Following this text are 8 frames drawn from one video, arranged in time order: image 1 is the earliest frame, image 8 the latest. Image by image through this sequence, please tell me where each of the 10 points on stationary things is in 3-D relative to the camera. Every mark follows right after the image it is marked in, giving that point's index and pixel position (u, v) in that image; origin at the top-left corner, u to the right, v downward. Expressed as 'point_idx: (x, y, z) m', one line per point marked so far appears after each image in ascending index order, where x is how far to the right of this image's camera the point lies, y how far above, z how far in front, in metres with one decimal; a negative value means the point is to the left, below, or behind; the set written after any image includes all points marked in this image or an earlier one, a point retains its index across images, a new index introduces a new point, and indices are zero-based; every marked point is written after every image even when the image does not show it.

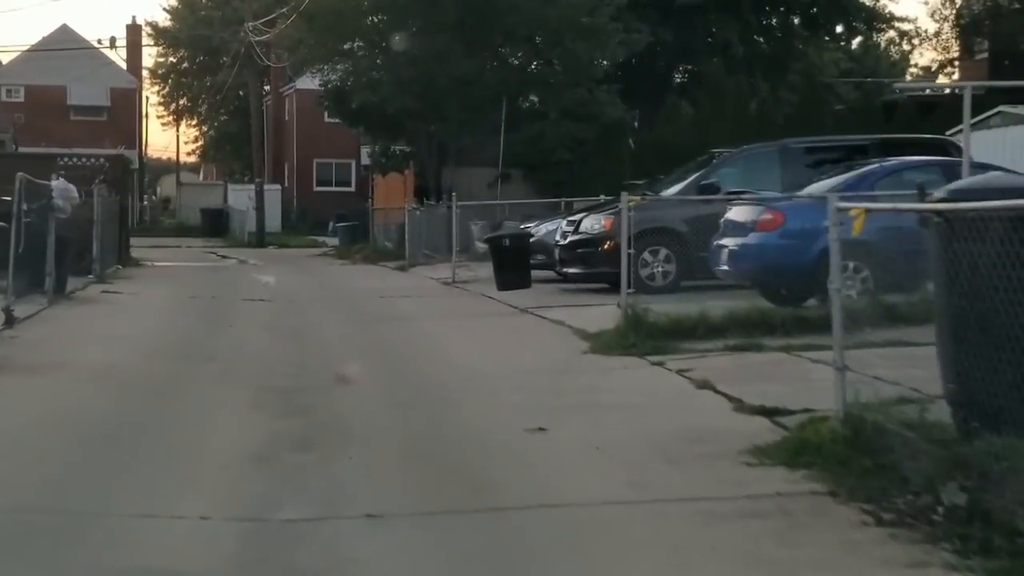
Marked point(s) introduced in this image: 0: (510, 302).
0: (0.0, -0.2, +18.4) m
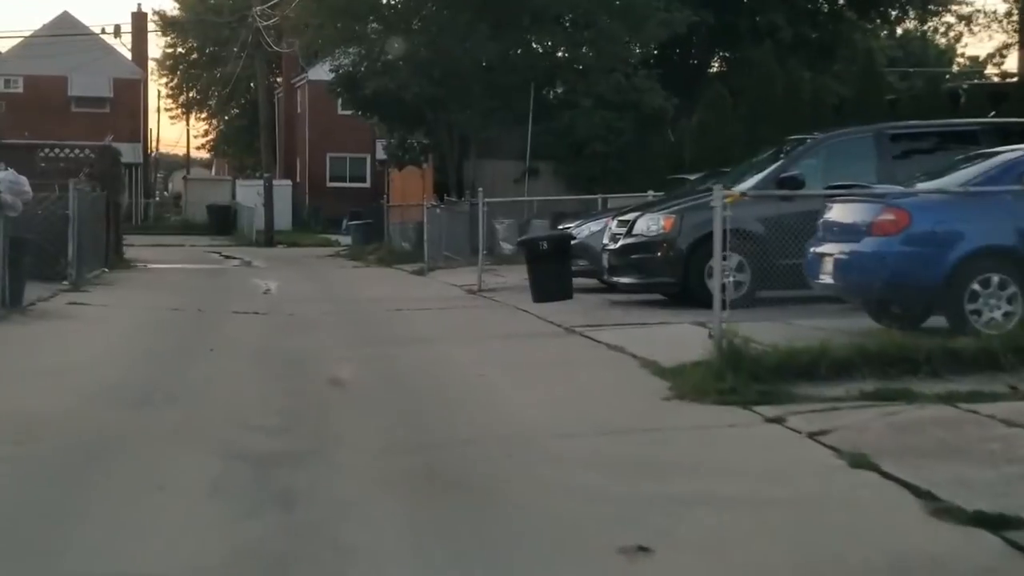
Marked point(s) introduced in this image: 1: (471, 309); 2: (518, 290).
0: (+0.4, -0.3, +15.3) m
1: (-0.4, -0.2, +17.0) m
2: (+0.1, 0.0, +19.8) m
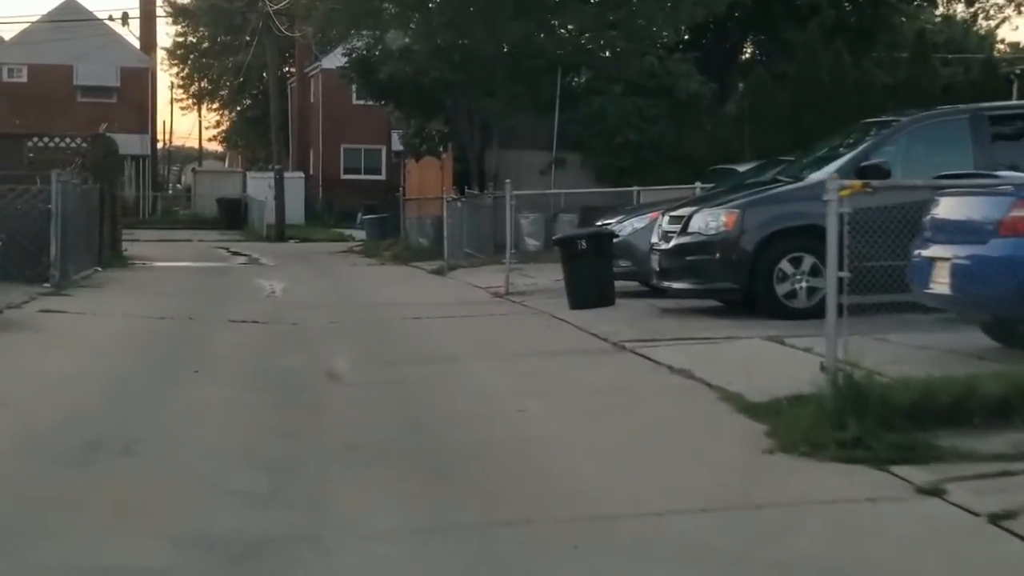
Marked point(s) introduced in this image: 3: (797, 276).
0: (+0.7, -0.4, +13.2) m
1: (-0.1, -0.3, +14.9) m
2: (+0.4, -0.1, +17.7) m
3: (+2.3, +0.1, +13.1) m
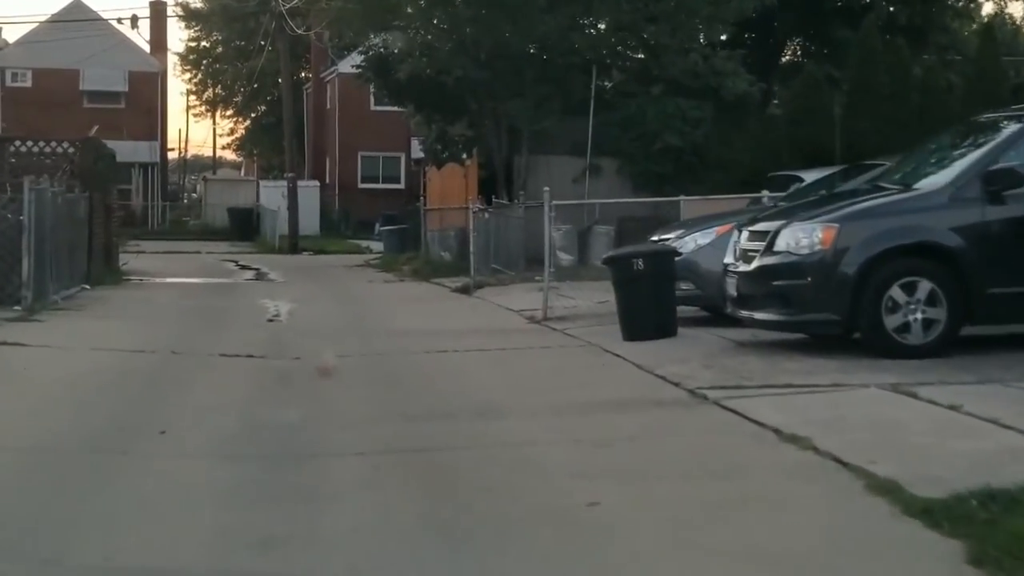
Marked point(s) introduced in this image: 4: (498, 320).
0: (+1.0, -0.6, +10.8) m
1: (+0.2, -0.5, +12.5) m
2: (+0.8, -0.3, +15.2) m
3: (+2.7, -0.1, +10.7) m
4: (-0.1, -0.3, +15.9) m
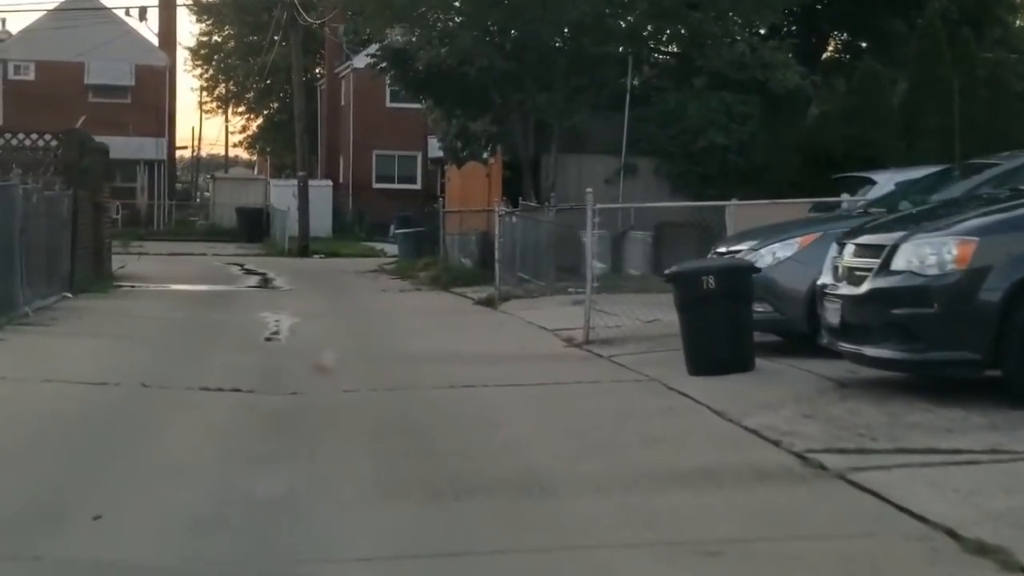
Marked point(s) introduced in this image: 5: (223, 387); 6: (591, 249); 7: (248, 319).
0: (+1.3, -0.7, +8.6) m
1: (+0.5, -0.6, +10.2) m
2: (+1.1, -0.5, +13.0) m
3: (+2.9, -0.3, +8.4) m
4: (+0.2, -0.5, +13.7) m
5: (-2.0, -0.7, +10.8) m
6: (+0.7, +0.3, +13.7) m
7: (-2.8, -0.3, +17.0) m
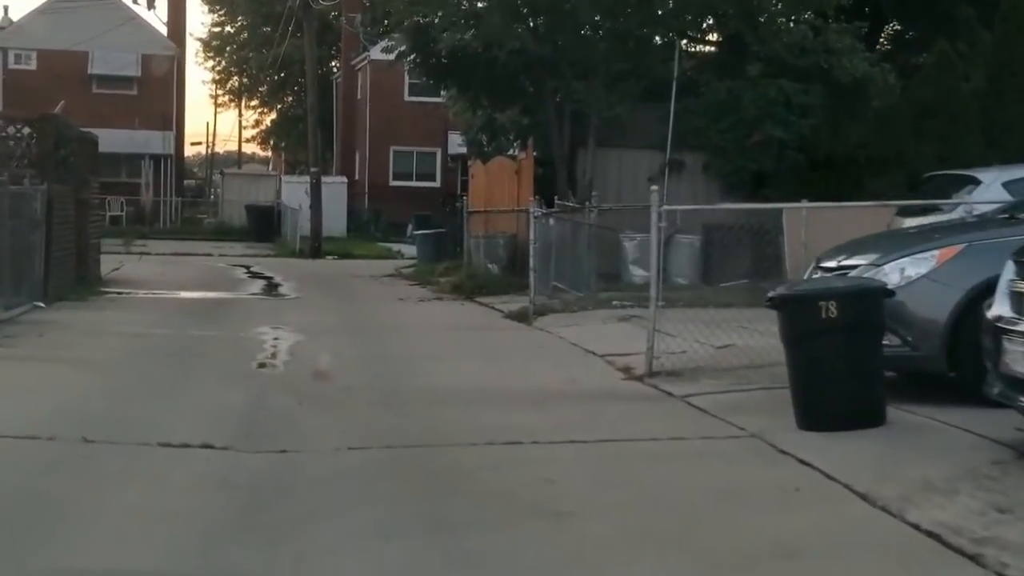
0: (+1.5, -0.9, +6.1) m
1: (+0.8, -0.8, +7.7) m
2: (+1.4, -0.6, +10.5) m
3: (+3.2, -0.4, +5.9) m
4: (+0.5, -0.6, +11.2) m
5: (-1.7, -0.8, +8.3) m
6: (+1.0, +0.2, +11.2) m
7: (-2.5, -0.5, +14.5) m
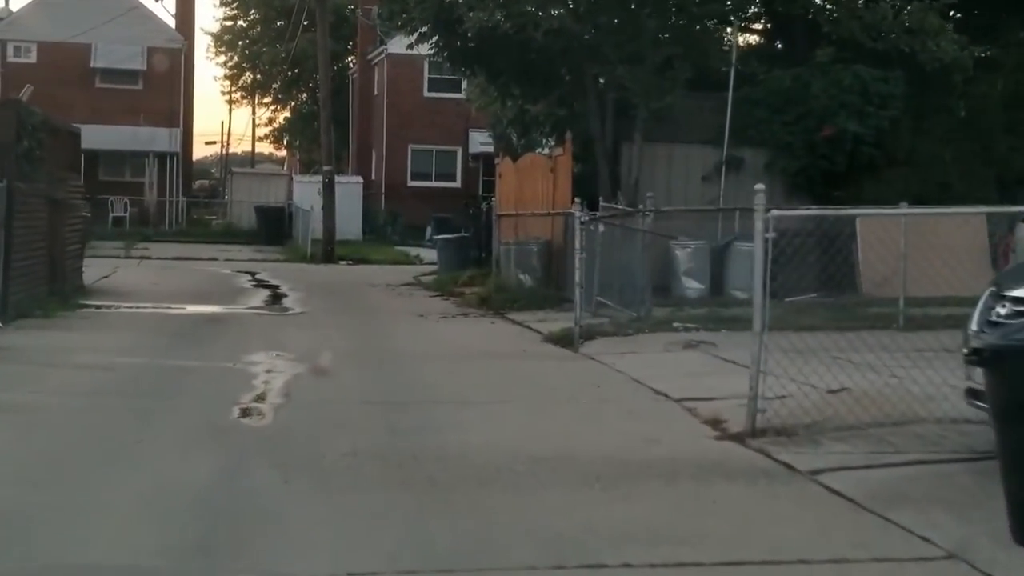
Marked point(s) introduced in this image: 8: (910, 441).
0: (+1.8, -1.0, +3.4) m
1: (+1.1, -0.9, +5.0) m
2: (+1.7, -0.8, +7.8) m
3: (+3.4, -0.6, +3.2) m
4: (+0.8, -0.8, +8.5) m
5: (-1.4, -1.0, +5.6) m
6: (+1.3, 0.0, +8.5) m
7: (-2.1, -0.6, +11.9) m
8: (+2.0, -0.8, +7.9) m
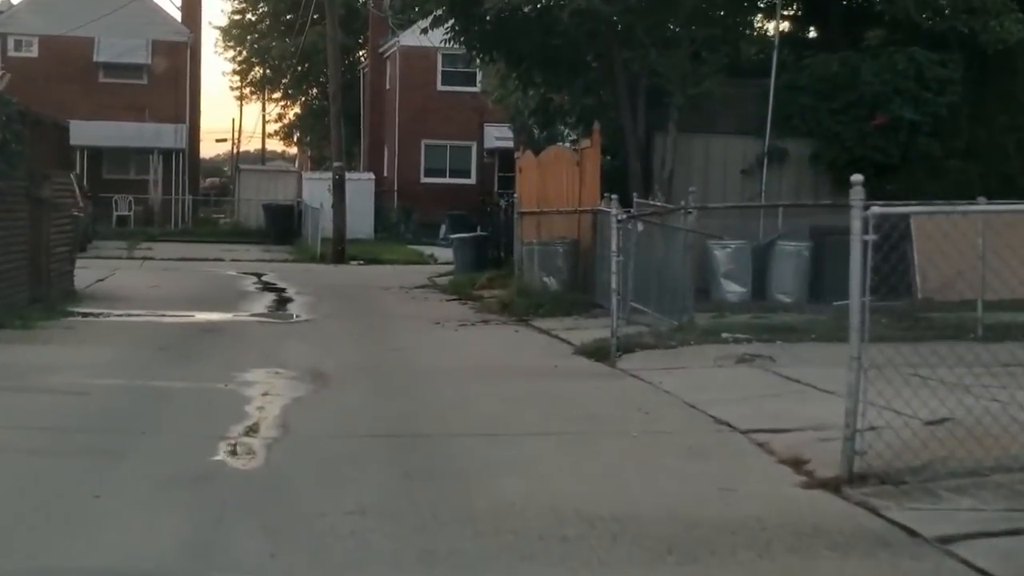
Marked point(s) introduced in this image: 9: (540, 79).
0: (+1.9, -1.1, +1.8) m
1: (+1.2, -1.0, +3.5) m
2: (+1.9, -0.8, +6.3) m
3: (+3.6, -0.7, +1.6) m
4: (+1.0, -0.8, +7.0) m
5: (-1.2, -1.0, +4.1) m
6: (+1.5, 0.0, +7.0) m
7: (-1.9, -0.7, +10.4) m
8: (+2.2, -0.8, +6.4) m
9: (+0.3, +2.5, +19.2) m
